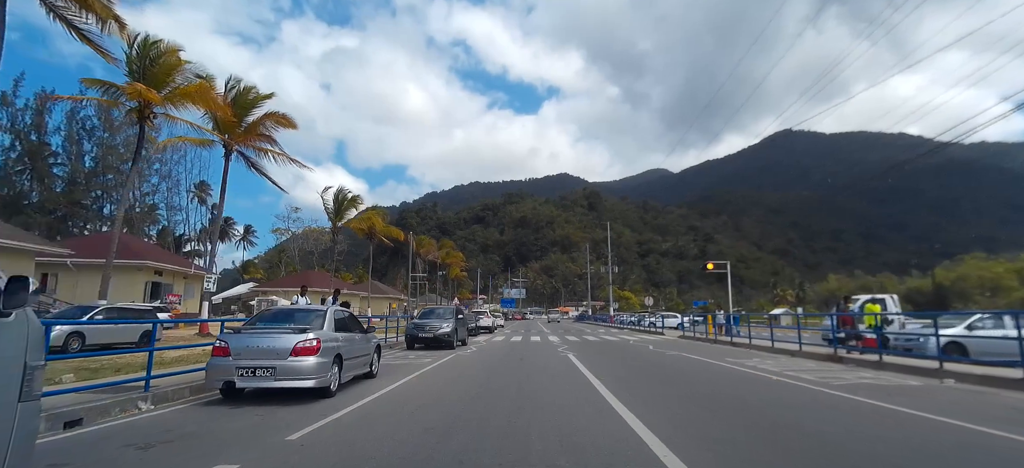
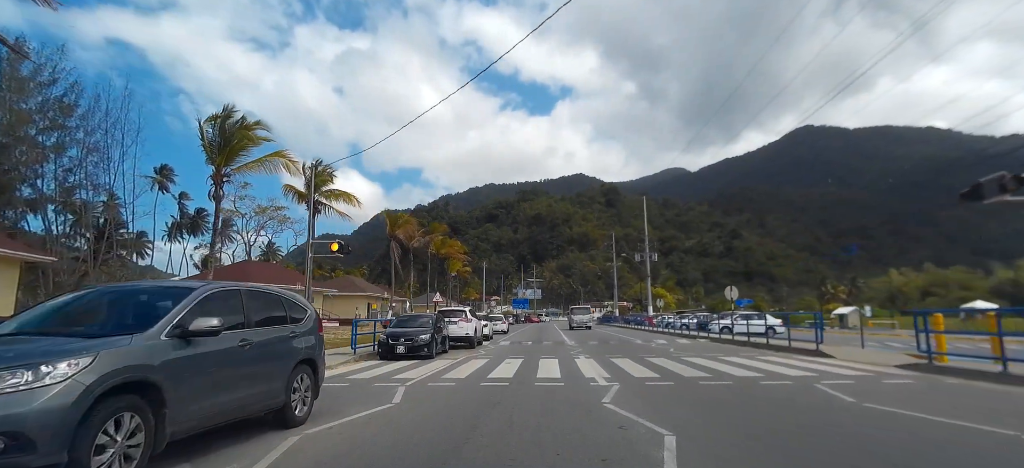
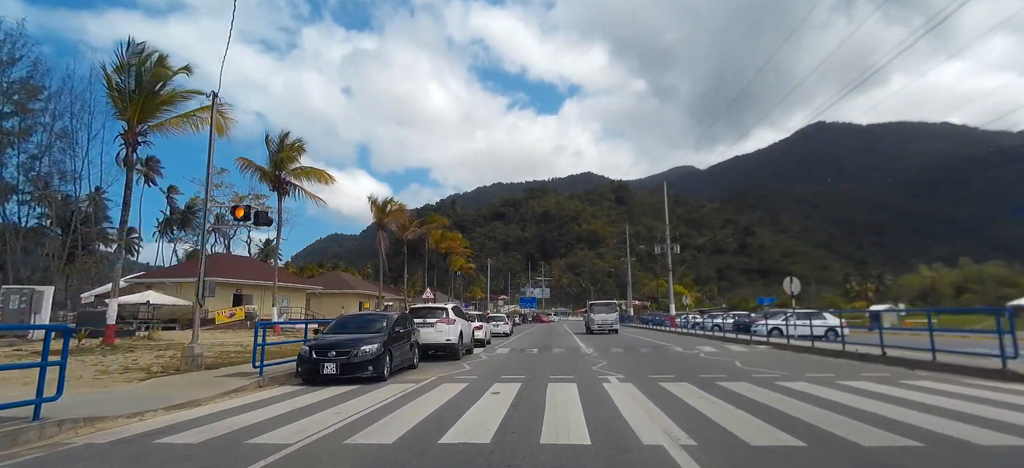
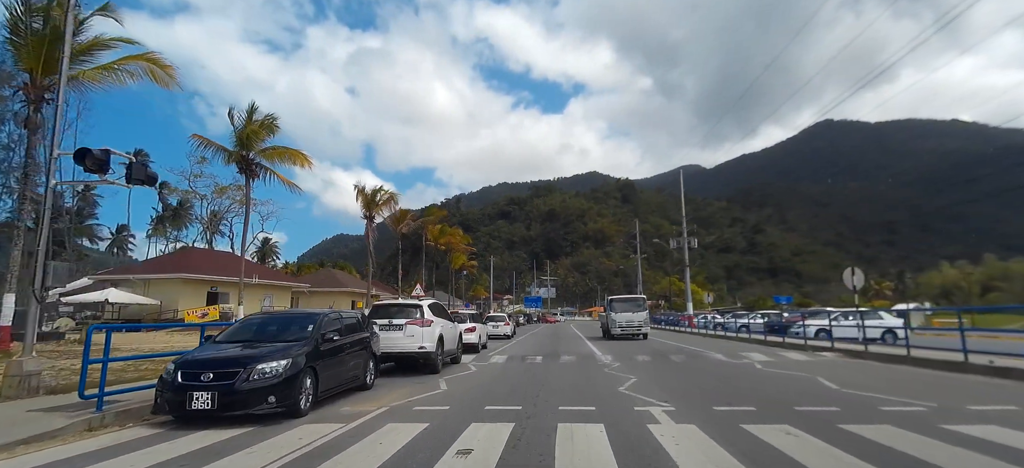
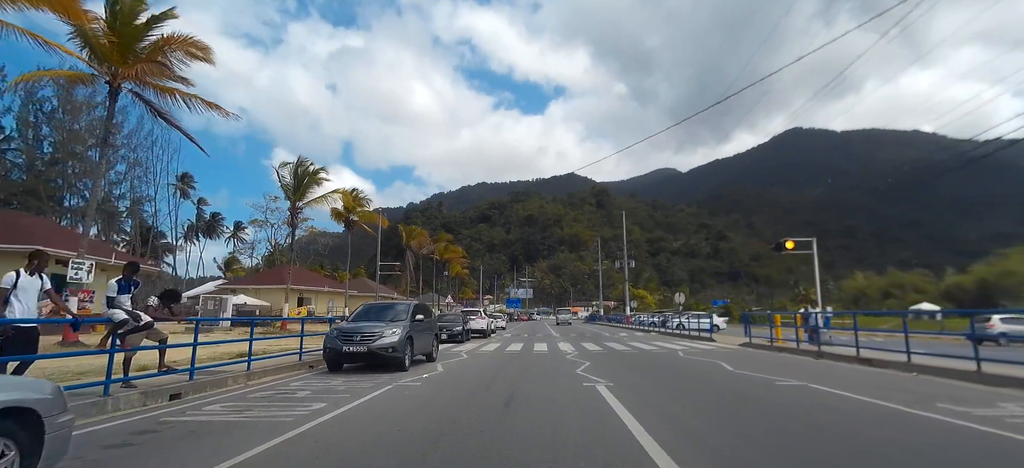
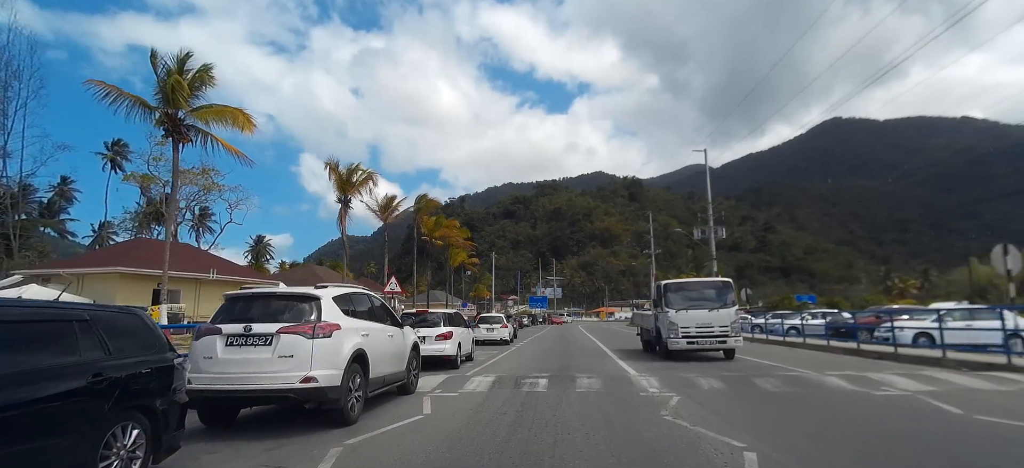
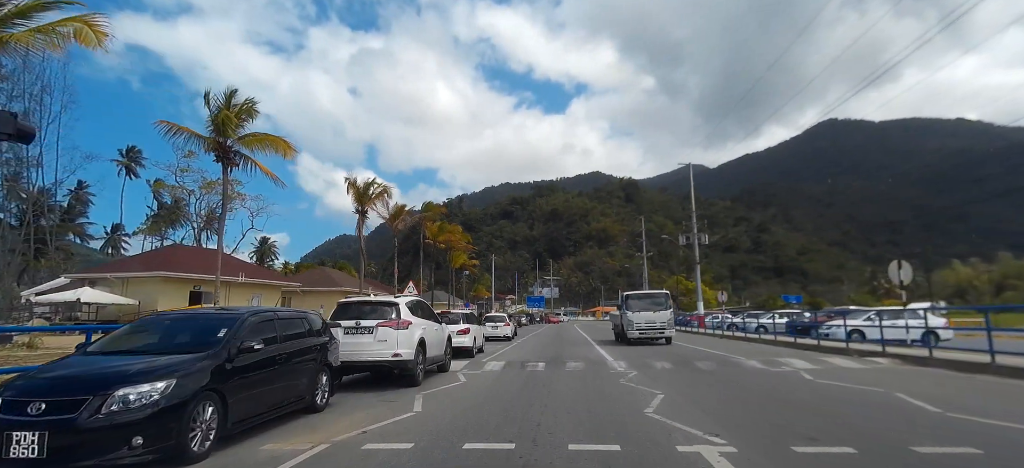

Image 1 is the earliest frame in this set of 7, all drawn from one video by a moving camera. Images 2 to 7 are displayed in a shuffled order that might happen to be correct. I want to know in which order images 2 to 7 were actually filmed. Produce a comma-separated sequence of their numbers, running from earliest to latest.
5, 2, 3, 4, 7, 6
